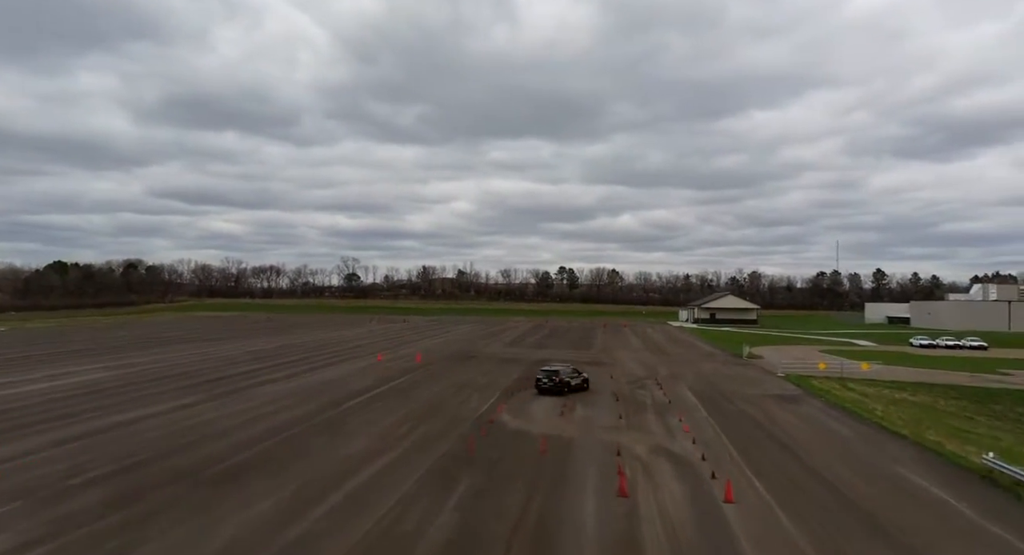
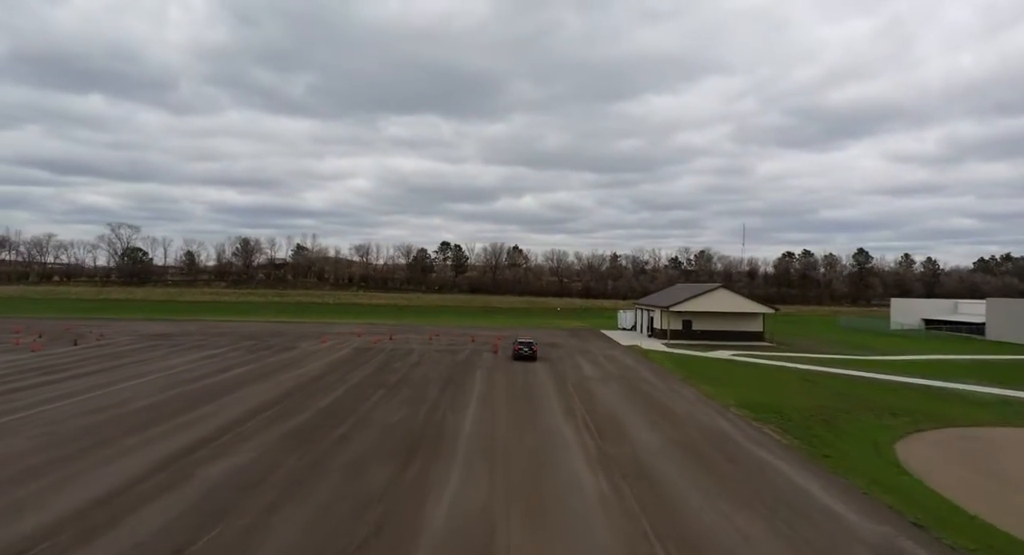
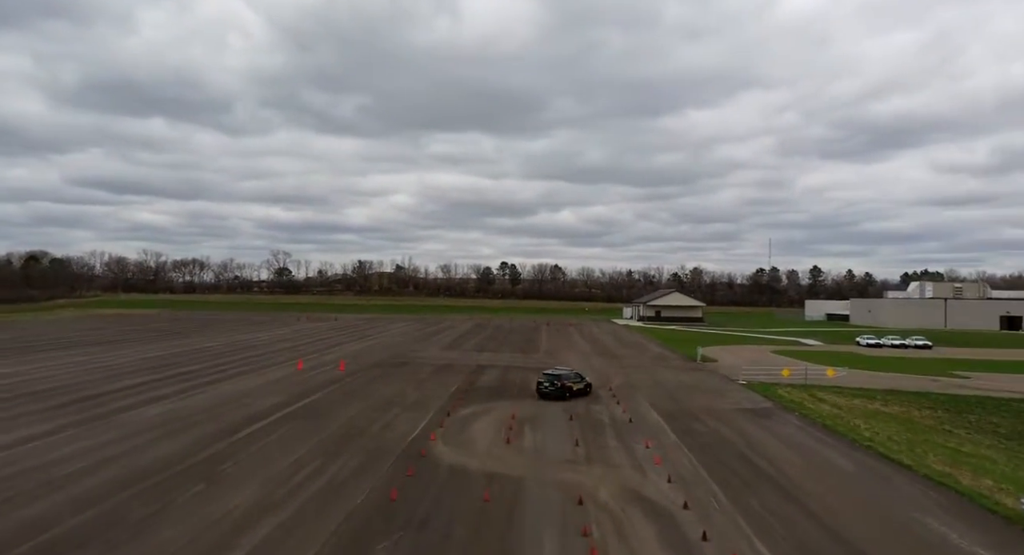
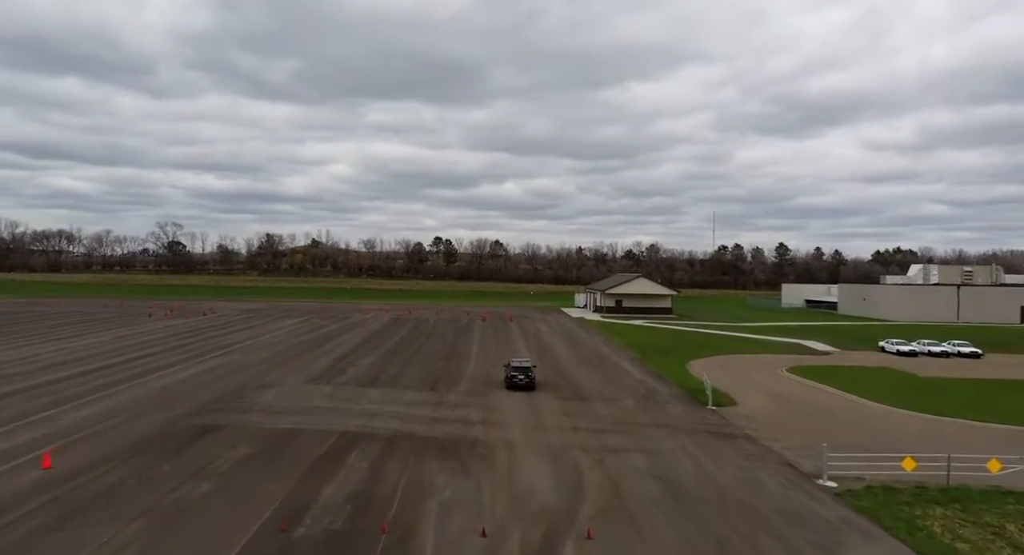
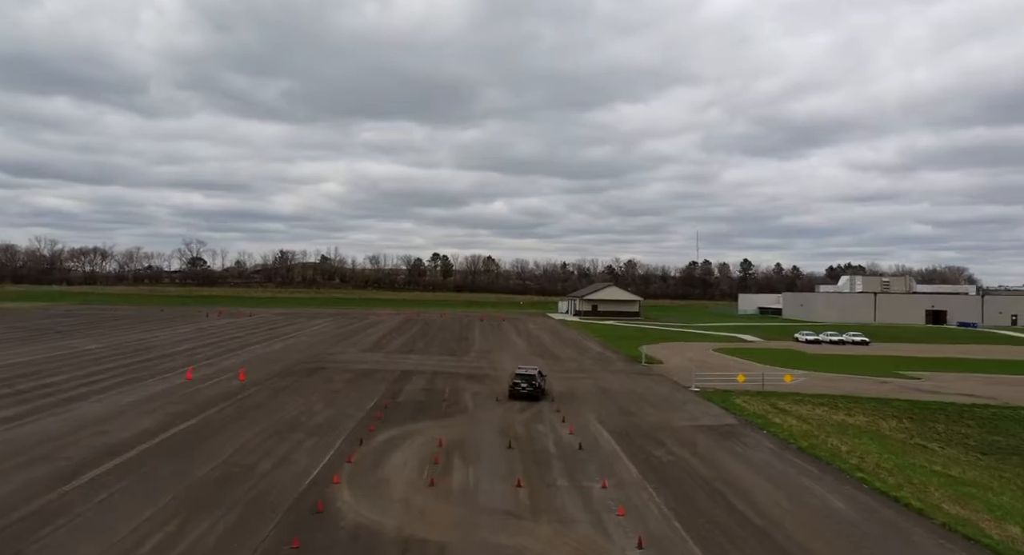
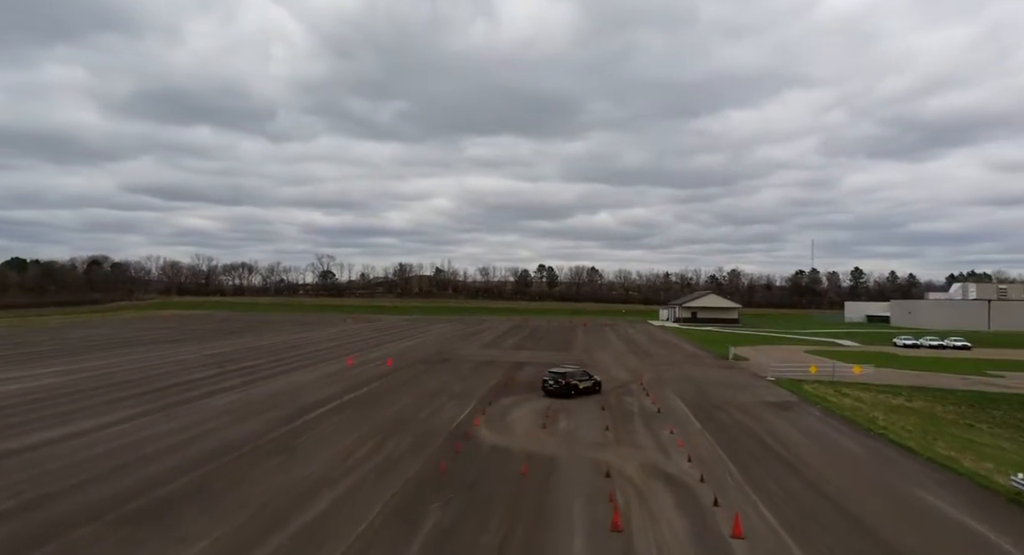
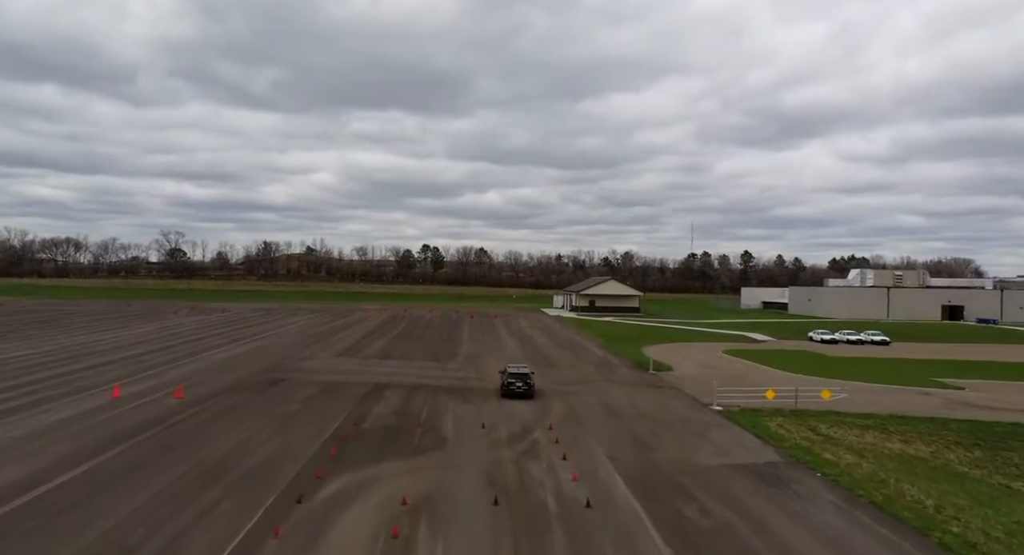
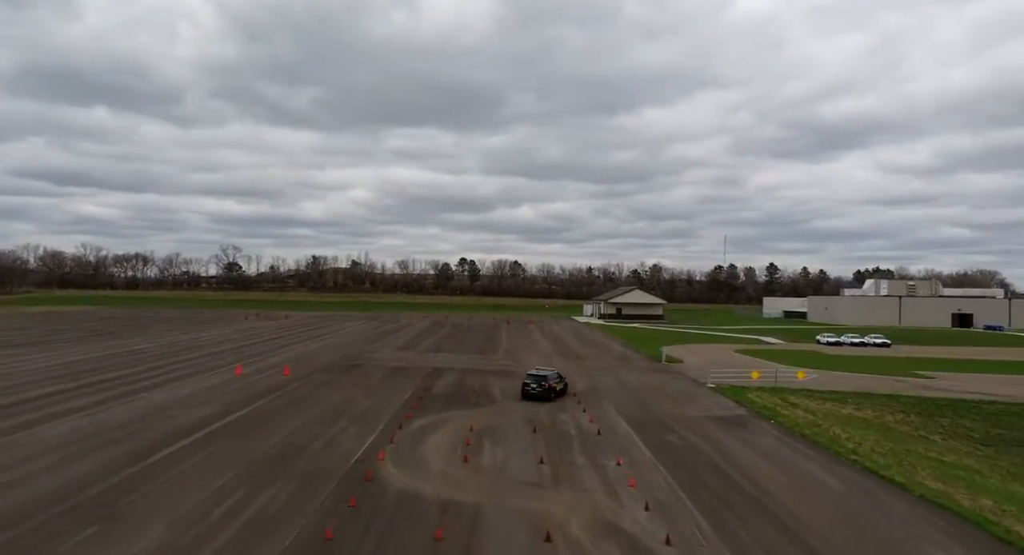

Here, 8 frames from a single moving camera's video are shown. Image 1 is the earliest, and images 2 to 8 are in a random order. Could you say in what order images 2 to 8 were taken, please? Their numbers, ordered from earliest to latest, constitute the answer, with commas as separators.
6, 3, 8, 5, 7, 4, 2
